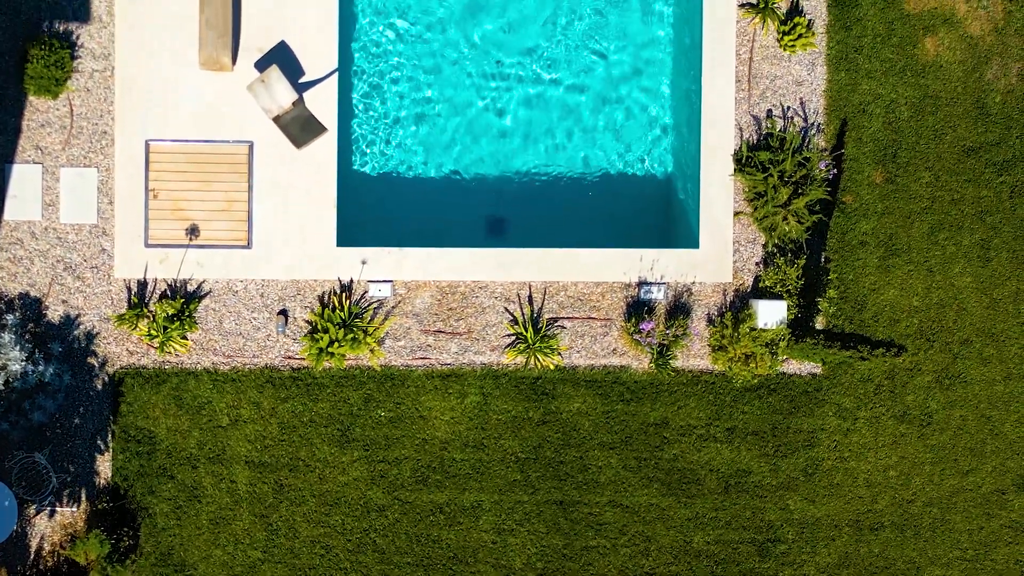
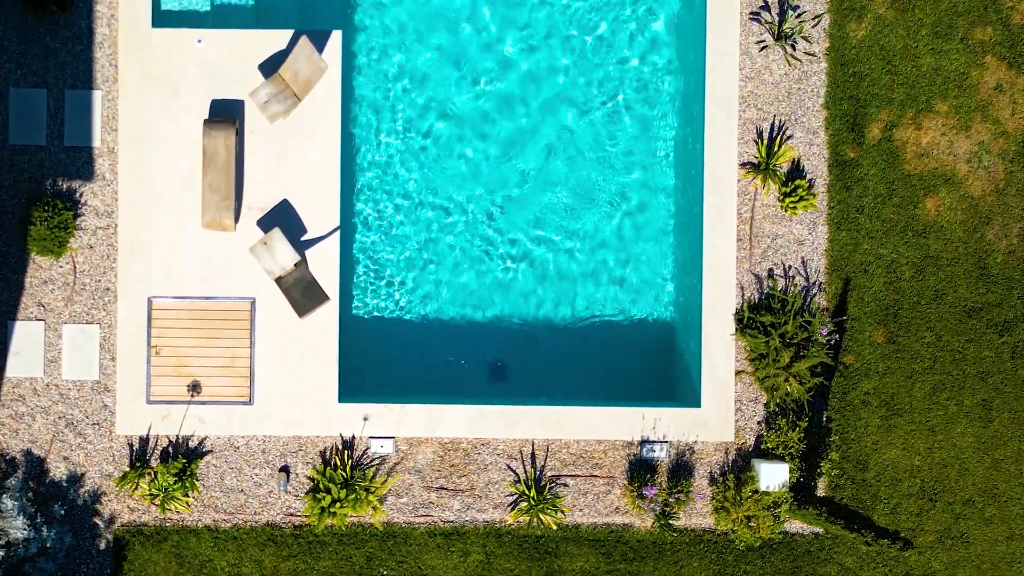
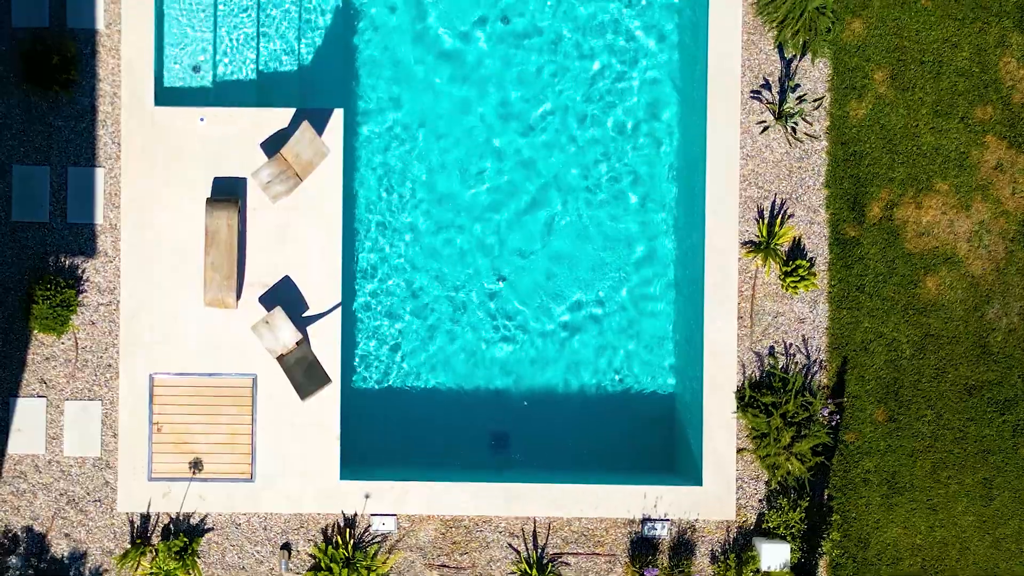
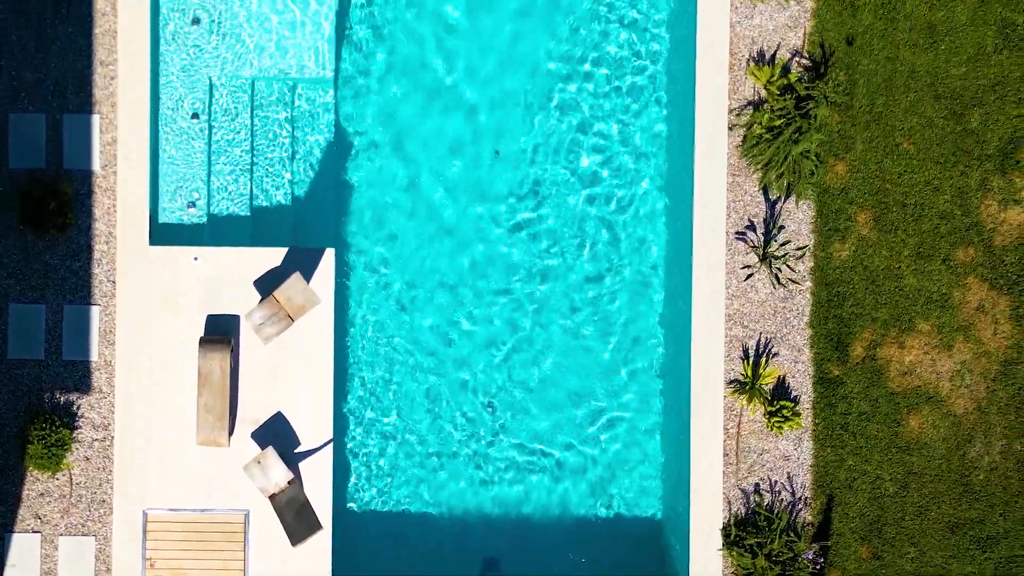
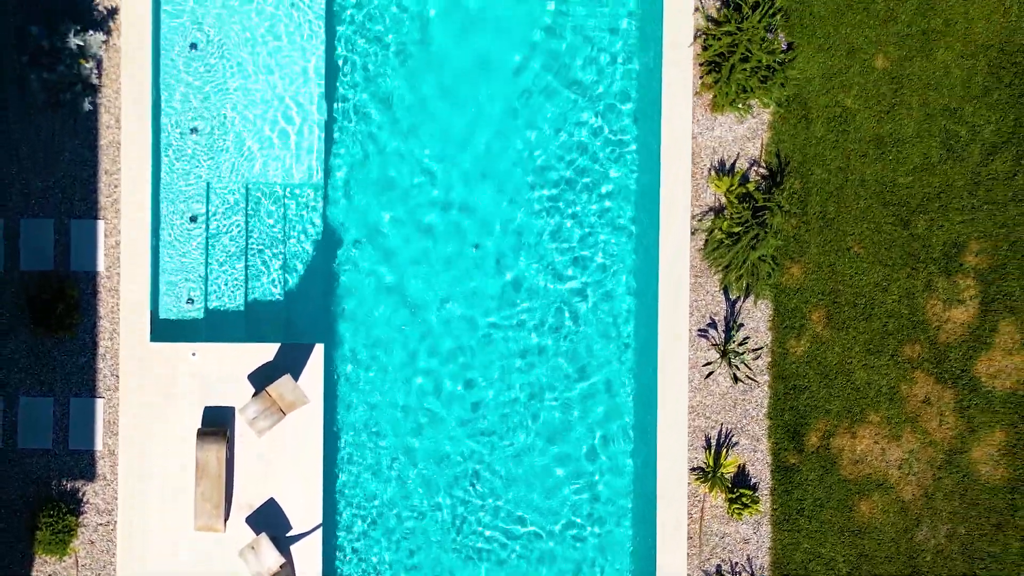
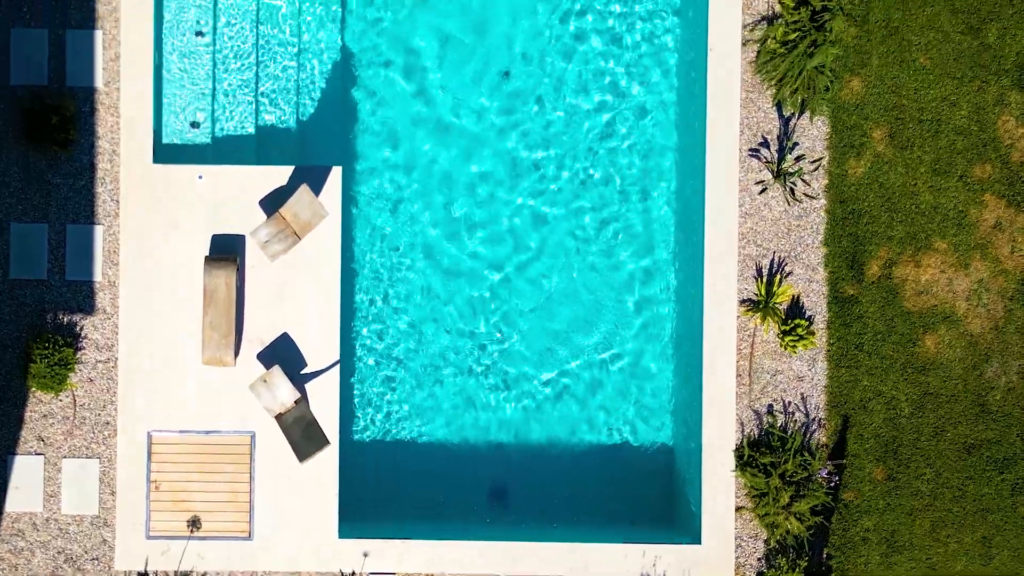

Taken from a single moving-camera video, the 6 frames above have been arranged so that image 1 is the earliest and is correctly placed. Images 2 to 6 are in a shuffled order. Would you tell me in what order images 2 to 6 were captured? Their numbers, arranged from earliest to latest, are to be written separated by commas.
2, 3, 6, 4, 5
